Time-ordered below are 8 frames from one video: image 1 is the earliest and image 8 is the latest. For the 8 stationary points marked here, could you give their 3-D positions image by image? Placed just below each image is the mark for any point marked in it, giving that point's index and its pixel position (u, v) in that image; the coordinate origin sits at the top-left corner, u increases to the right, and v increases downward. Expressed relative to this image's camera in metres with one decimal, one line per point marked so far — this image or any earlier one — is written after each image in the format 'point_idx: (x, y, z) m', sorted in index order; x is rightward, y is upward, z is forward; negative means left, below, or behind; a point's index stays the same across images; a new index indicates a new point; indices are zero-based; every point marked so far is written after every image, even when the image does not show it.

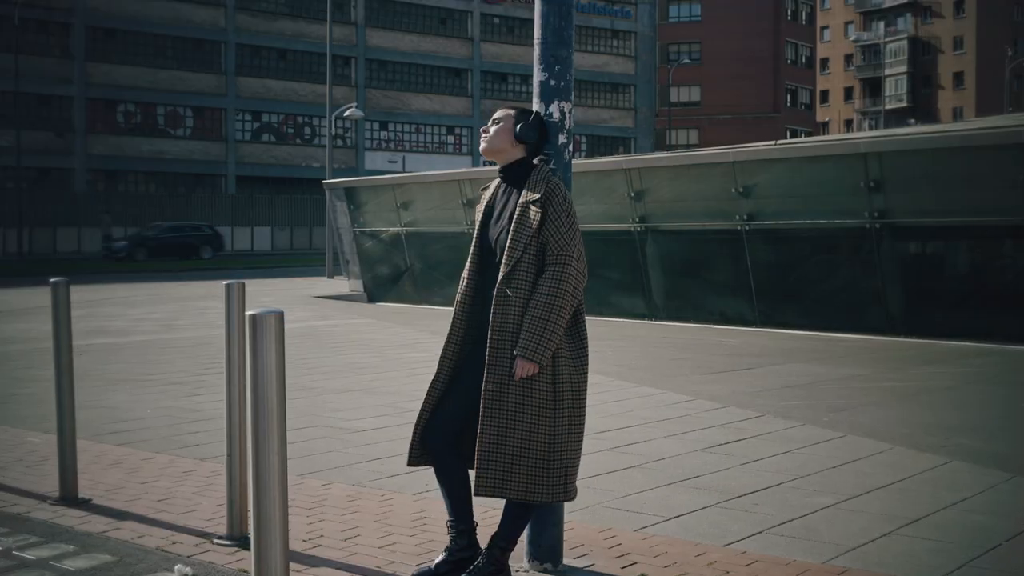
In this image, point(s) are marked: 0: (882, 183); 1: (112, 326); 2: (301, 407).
0: (+4.8, +1.4, +14.8) m
1: (-6.4, -0.6, +18.0) m
2: (-1.6, -0.9, +8.6) m
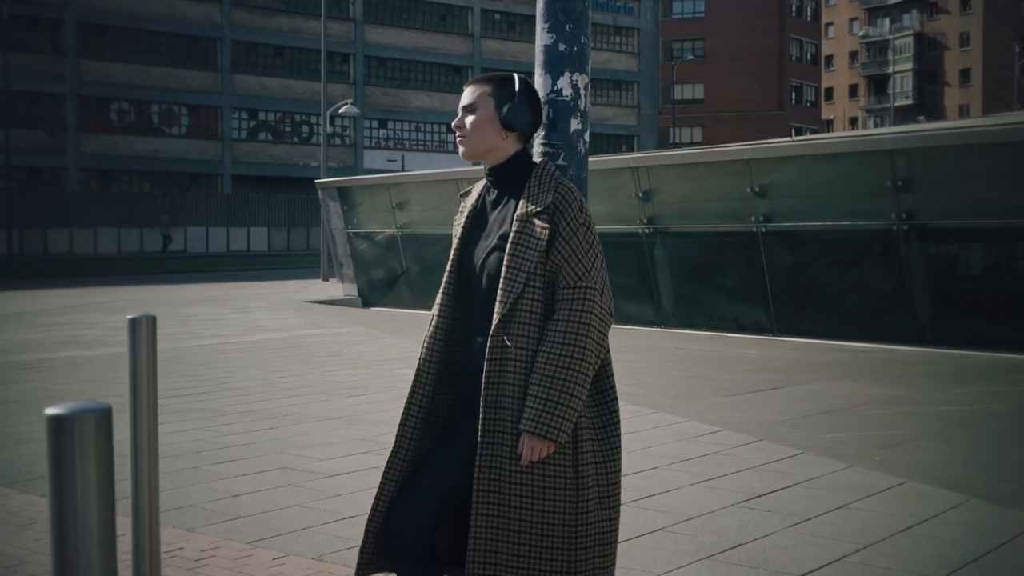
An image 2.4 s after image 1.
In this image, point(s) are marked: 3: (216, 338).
0: (+4.8, +1.3, +13.6) m
1: (-6.4, -0.7, +16.9) m
2: (-1.6, -1.0, +7.5) m
3: (-4.2, -0.7, +16.1) m
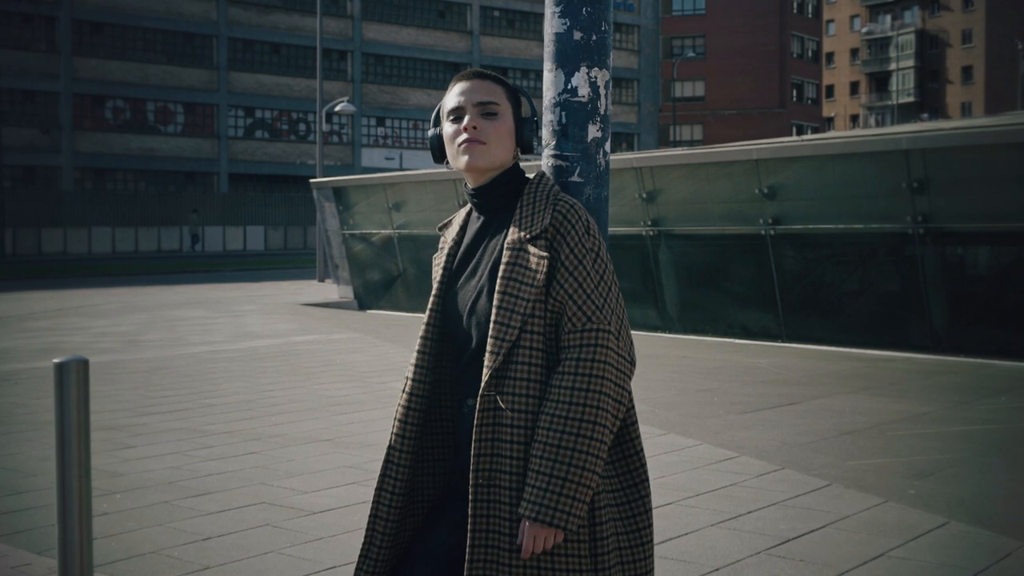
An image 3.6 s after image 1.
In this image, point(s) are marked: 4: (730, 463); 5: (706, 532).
0: (+4.8, +1.2, +13.0) m
1: (-6.4, -0.8, +16.3) m
2: (-1.6, -1.1, +6.9) m
3: (-4.2, -0.8, +15.5) m
4: (+1.3, -1.1, +7.0) m
5: (+0.9, -1.1, +5.3) m
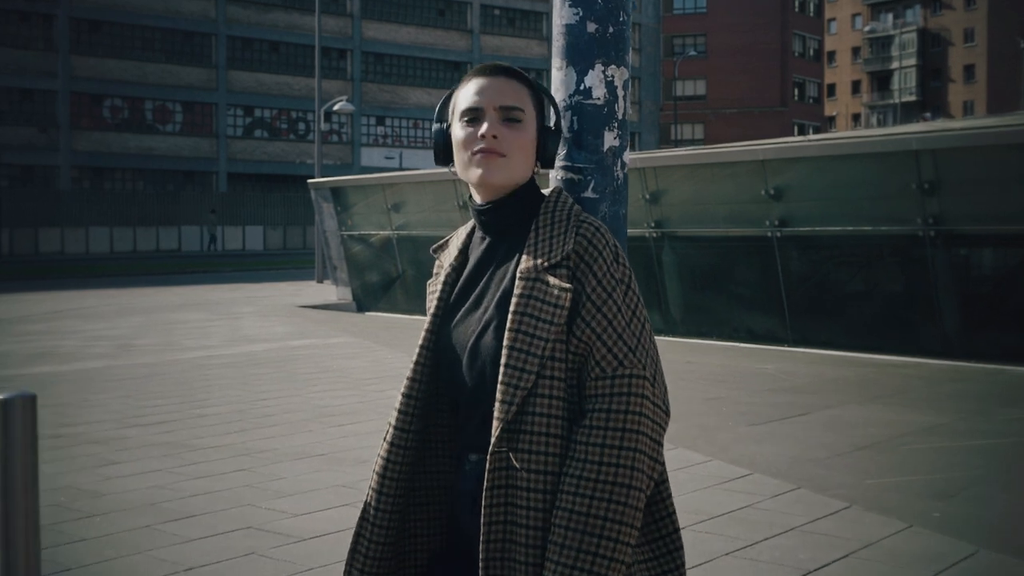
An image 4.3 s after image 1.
0: (+4.8, +1.2, +12.7) m
1: (-6.4, -0.8, +15.9) m
2: (-1.6, -1.2, +6.6) m
3: (-4.2, -0.8, +15.2) m
4: (+1.3, -1.1, +6.6) m
5: (+0.9, -1.2, +5.0) m
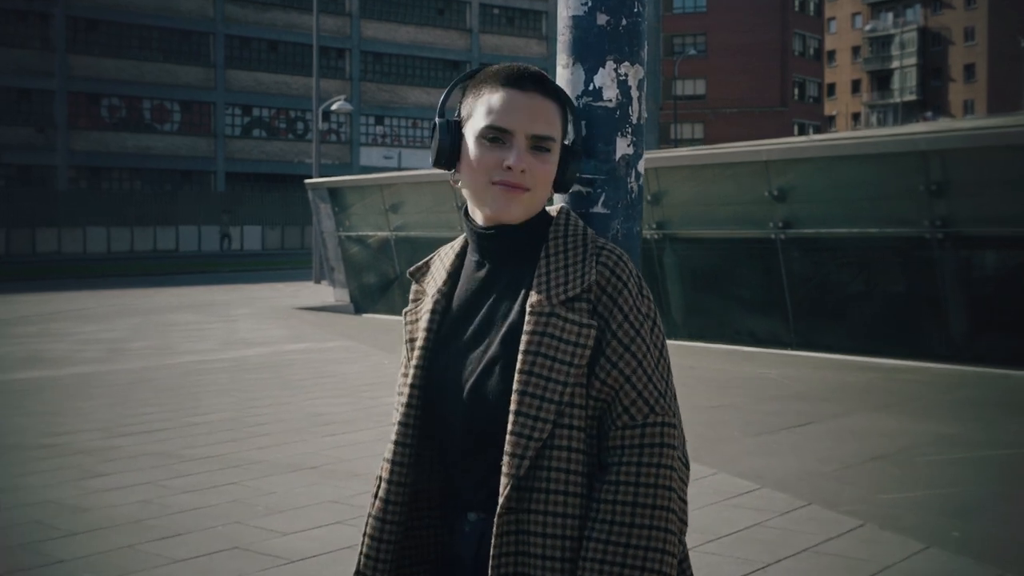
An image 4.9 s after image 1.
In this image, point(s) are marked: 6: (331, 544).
0: (+4.8, +1.1, +12.4) m
1: (-6.4, -0.9, +15.7) m
2: (-1.6, -1.2, +6.3) m
3: (-4.2, -0.9, +14.9) m
4: (+1.3, -1.2, +6.4) m
5: (+0.9, -1.2, +4.7) m
6: (-0.9, -1.2, +5.5) m
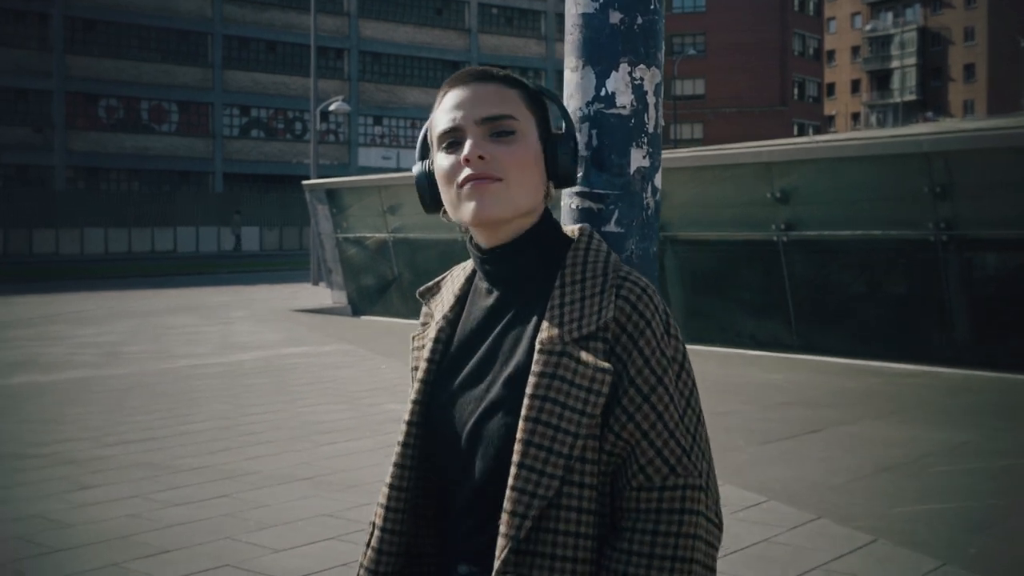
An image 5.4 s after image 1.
0: (+4.8, +1.1, +12.3) m
1: (-6.4, -0.9, +15.5) m
2: (-1.6, -1.3, +6.1) m
3: (-4.2, -0.9, +14.7) m
4: (+1.3, -1.2, +6.2) m
5: (+0.9, -1.3, +4.5) m
6: (-0.9, -1.3, +5.3) m
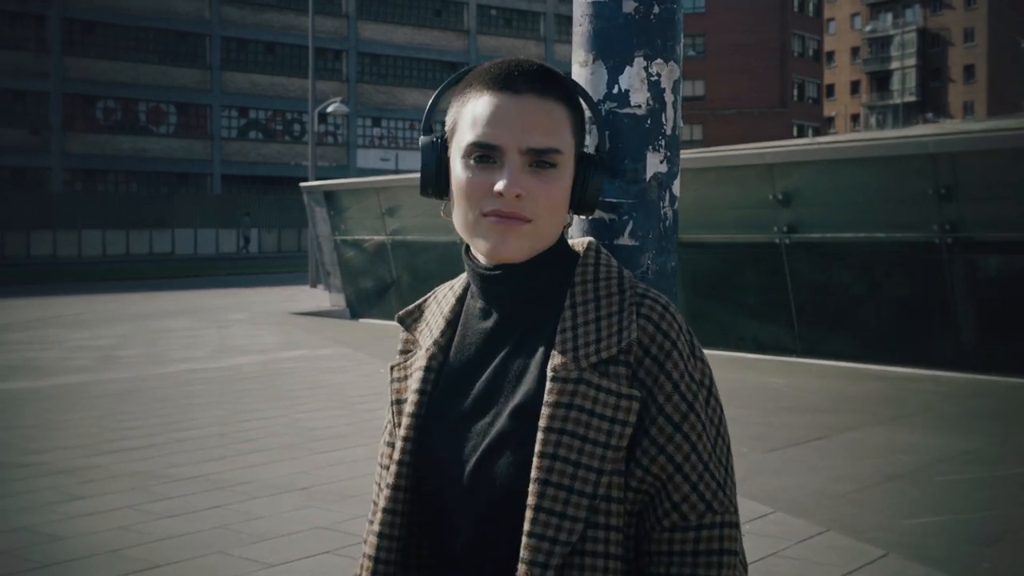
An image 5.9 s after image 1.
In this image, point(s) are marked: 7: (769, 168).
0: (+4.8, +1.0, +12.1) m
1: (-6.4, -1.0, +15.3) m
2: (-1.6, -1.3, +5.9) m
3: (-4.2, -1.0, +14.6) m
4: (+1.3, -1.3, +6.0) m
5: (+0.9, -1.3, +4.3) m
6: (-0.9, -1.3, +5.1) m
7: (+3.1, +1.4, +13.6) m
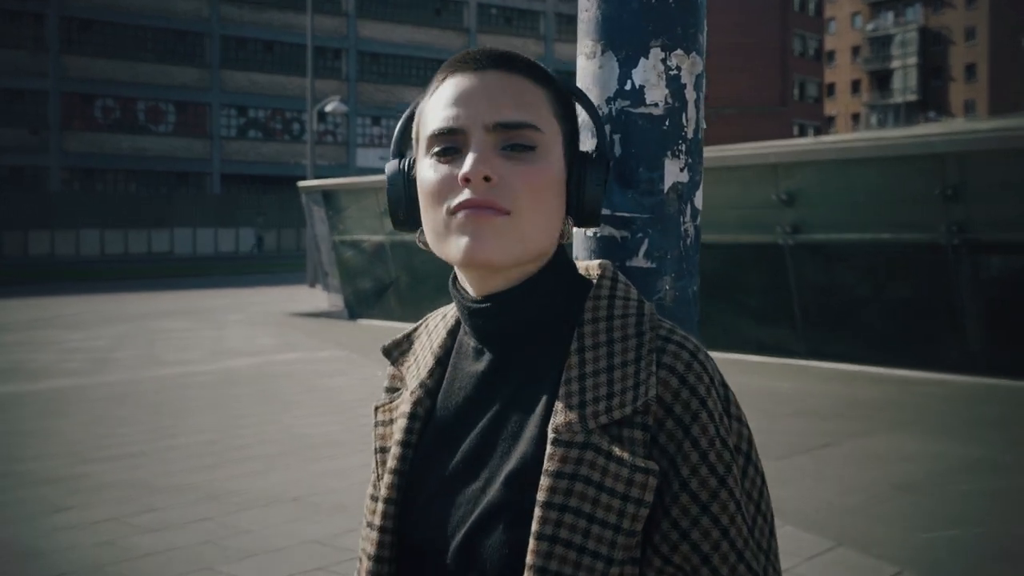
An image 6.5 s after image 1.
0: (+4.8, +1.0, +11.9) m
1: (-6.4, -1.0, +15.1) m
2: (-1.6, -1.3, +5.7) m
3: (-4.2, -1.0, +14.4) m
4: (+1.3, -1.3, +5.8) m
5: (+0.9, -1.3, +4.1) m
6: (-0.9, -1.3, +4.9) m
7: (+3.1, +1.4, +13.4) m
